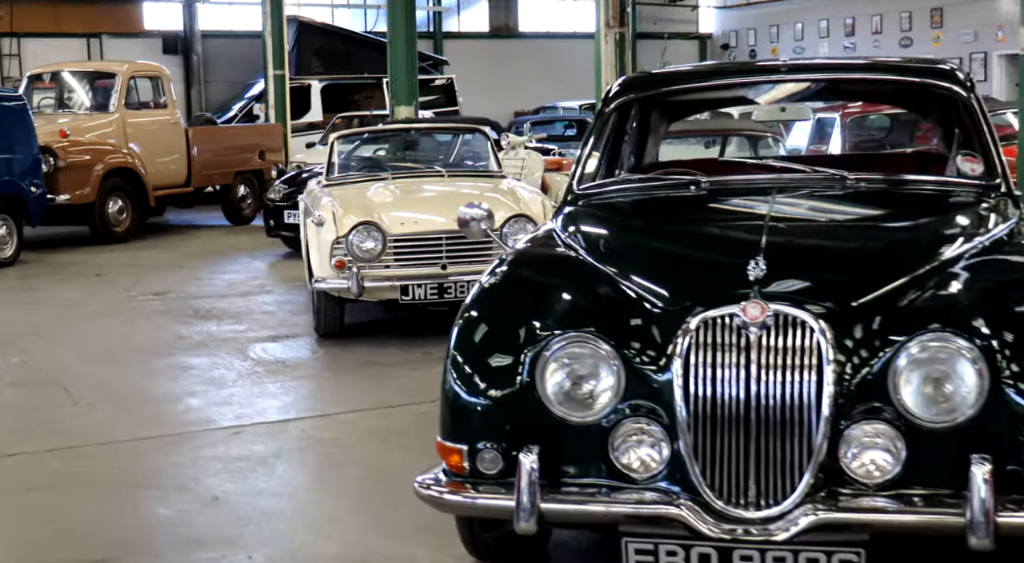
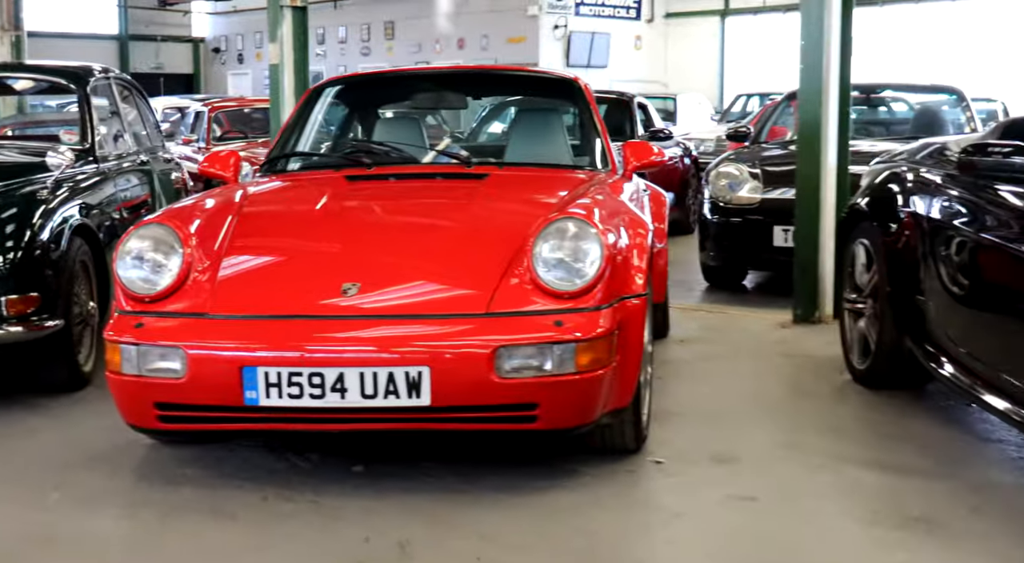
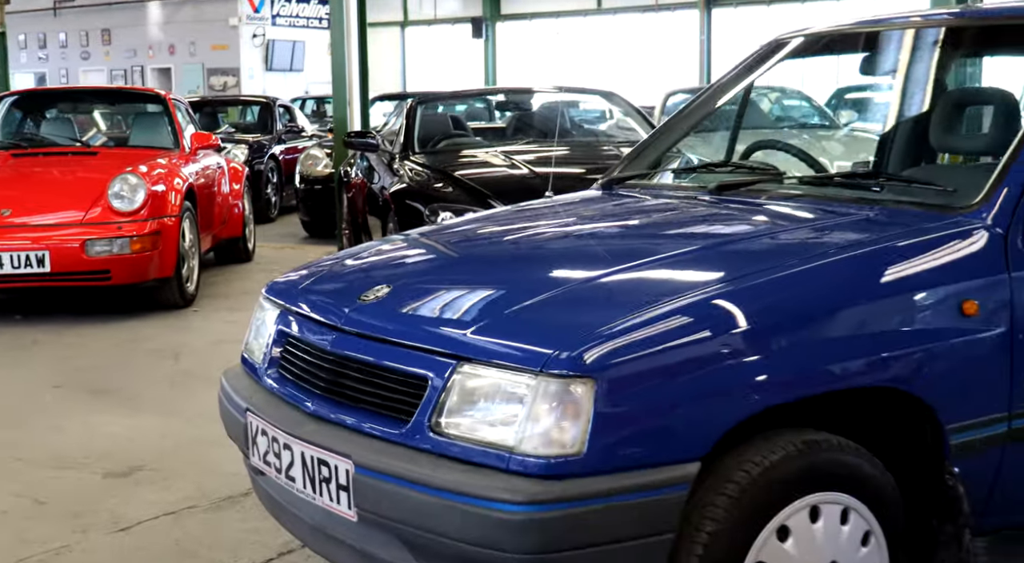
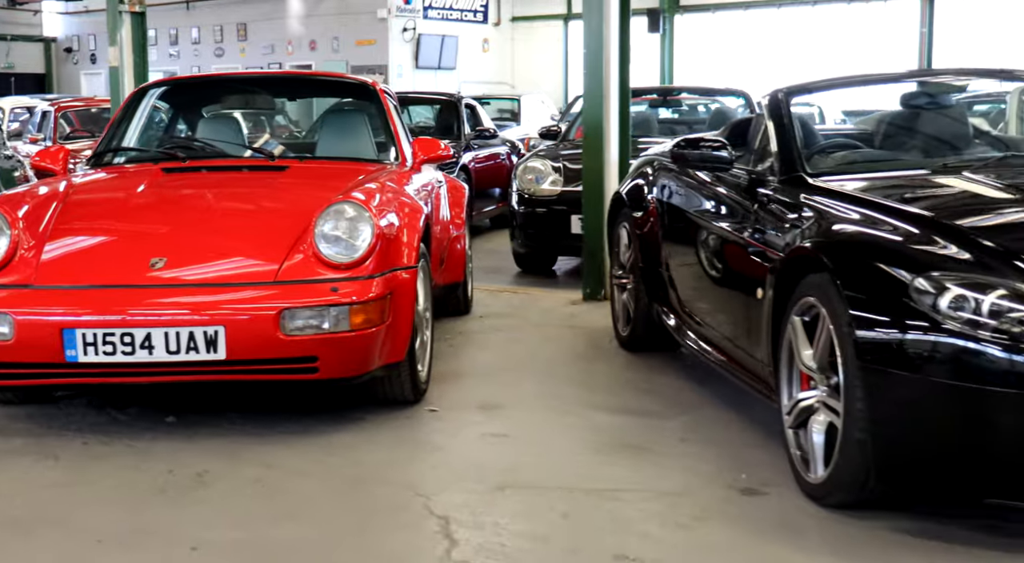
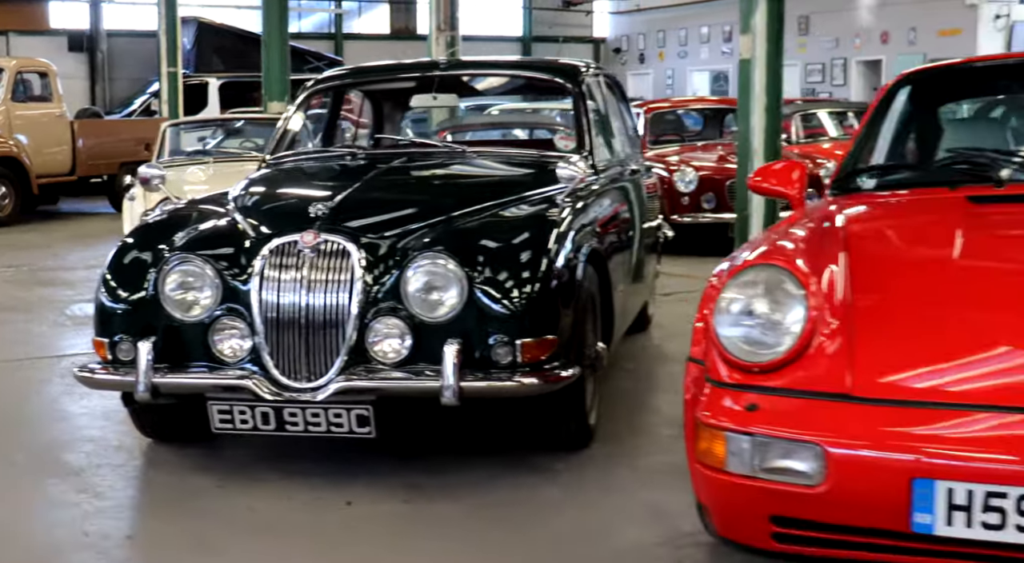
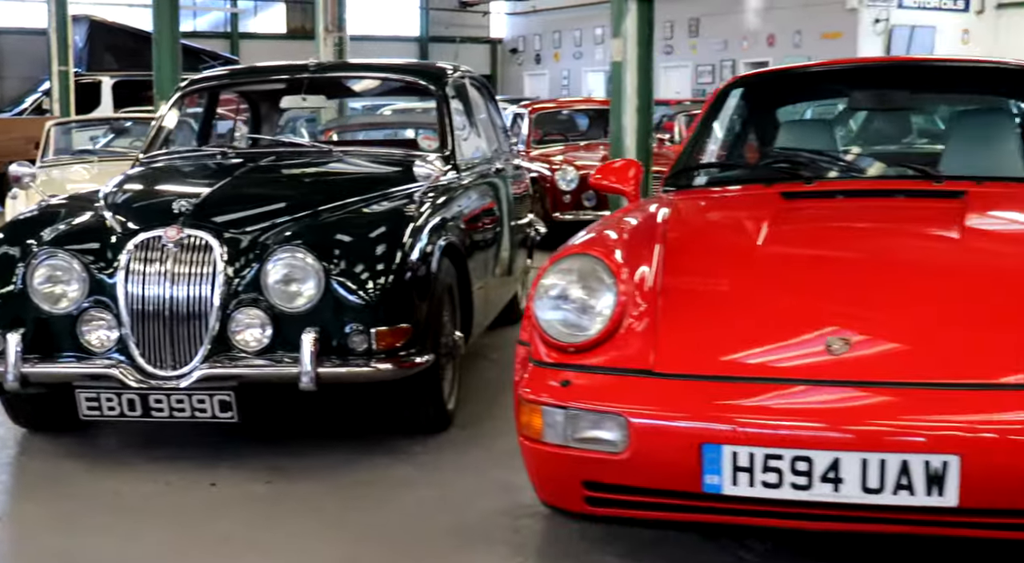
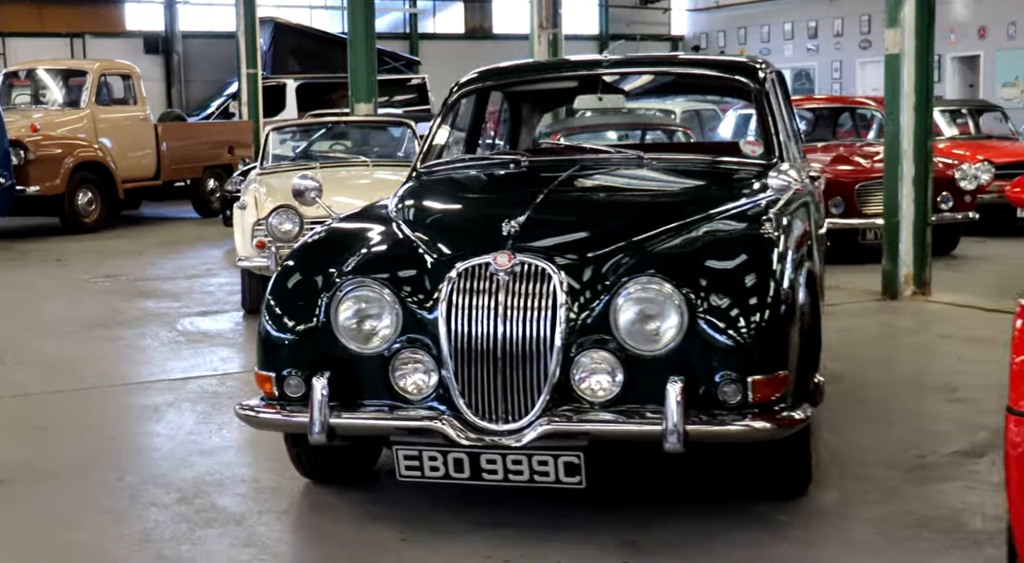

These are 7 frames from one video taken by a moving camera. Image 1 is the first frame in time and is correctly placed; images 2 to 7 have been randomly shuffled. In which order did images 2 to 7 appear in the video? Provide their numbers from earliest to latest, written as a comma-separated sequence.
7, 5, 6, 2, 4, 3
